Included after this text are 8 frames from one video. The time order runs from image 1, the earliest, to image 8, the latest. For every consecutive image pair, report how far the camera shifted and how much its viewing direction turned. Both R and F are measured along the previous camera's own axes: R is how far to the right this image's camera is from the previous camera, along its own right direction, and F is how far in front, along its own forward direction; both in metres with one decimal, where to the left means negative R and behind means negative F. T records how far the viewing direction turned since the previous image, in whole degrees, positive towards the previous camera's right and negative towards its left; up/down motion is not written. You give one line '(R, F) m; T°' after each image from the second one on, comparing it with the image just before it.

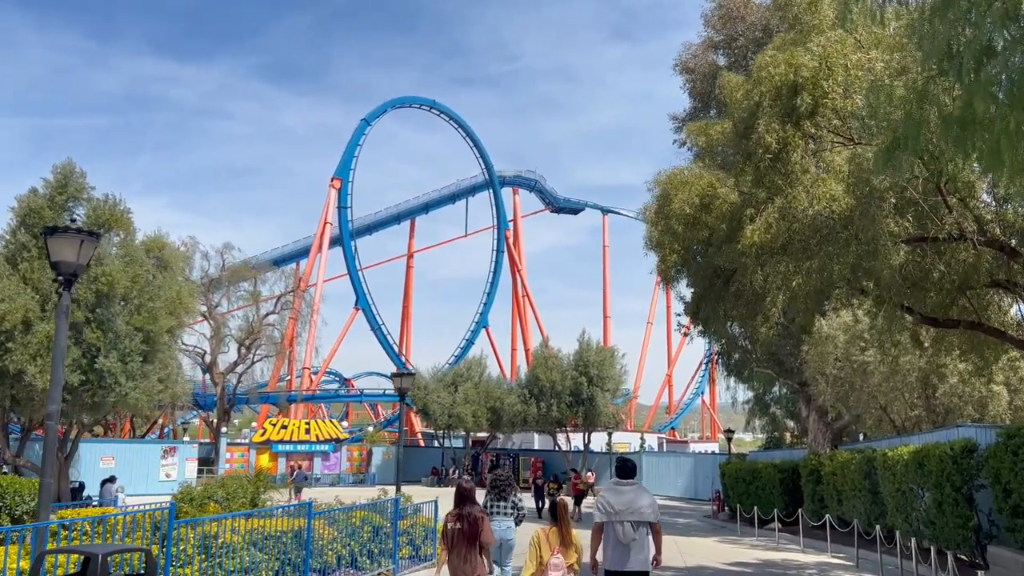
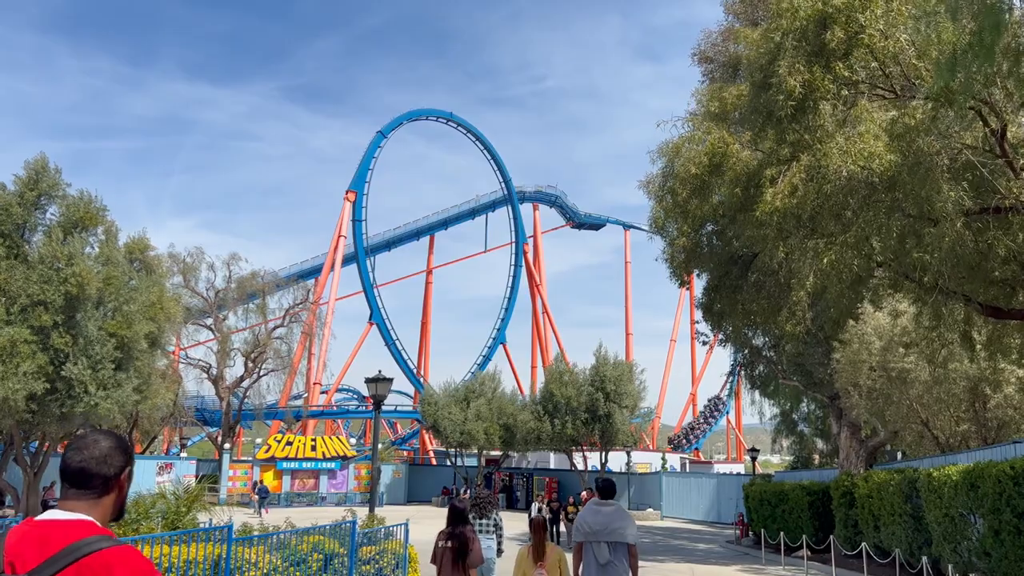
(+0.4, +1.5) m; -2°
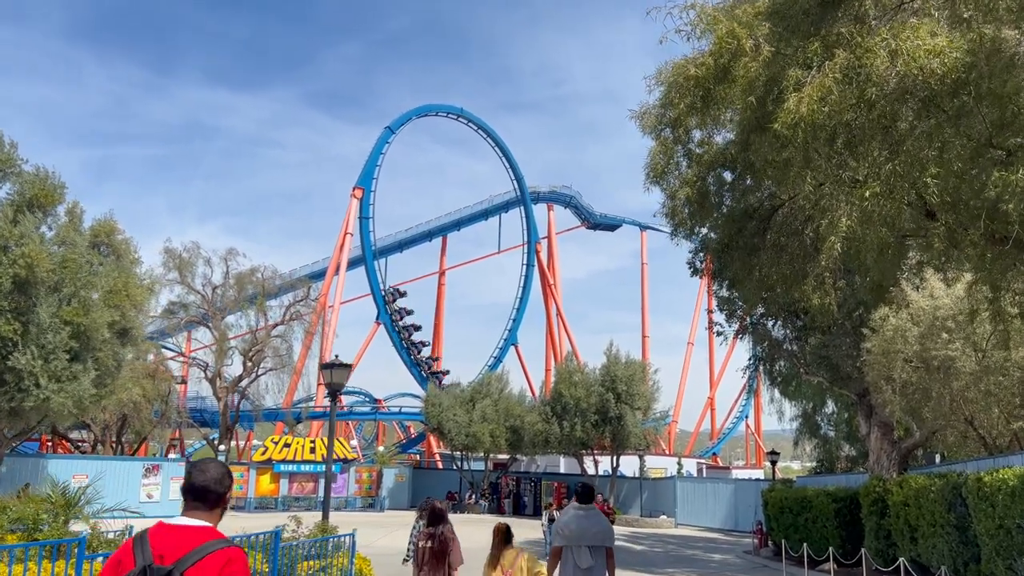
(+0.5, +1.6) m; -1°
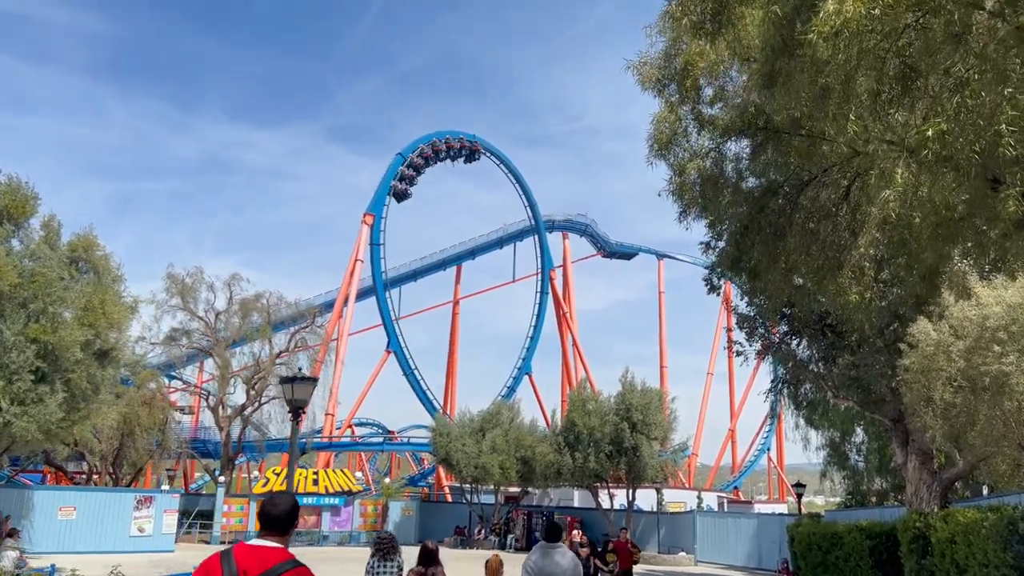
(+0.3, +1.3) m; -1°
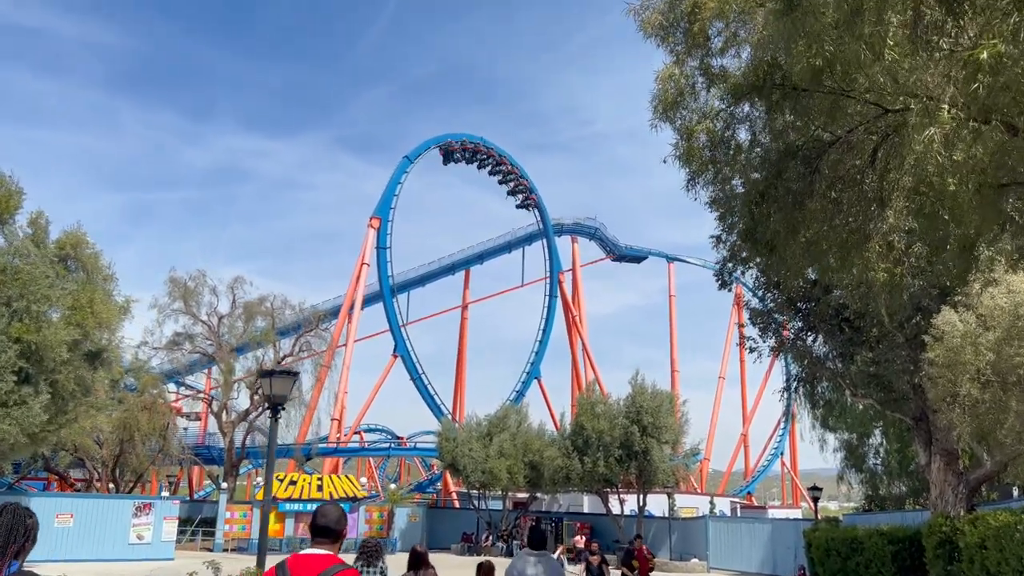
(+0.1, +0.6) m; -1°
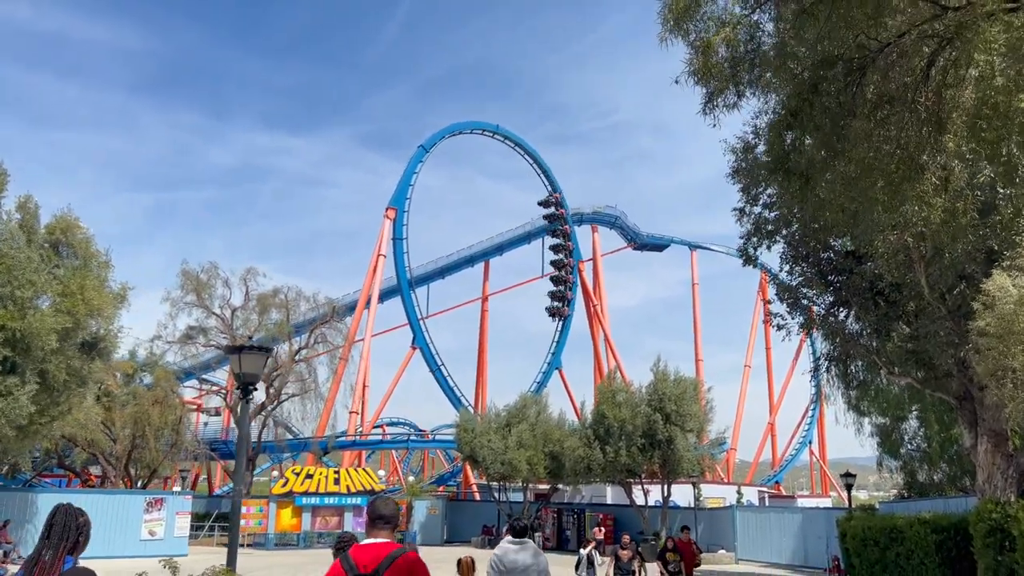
(+0.2, +0.9) m; -1°
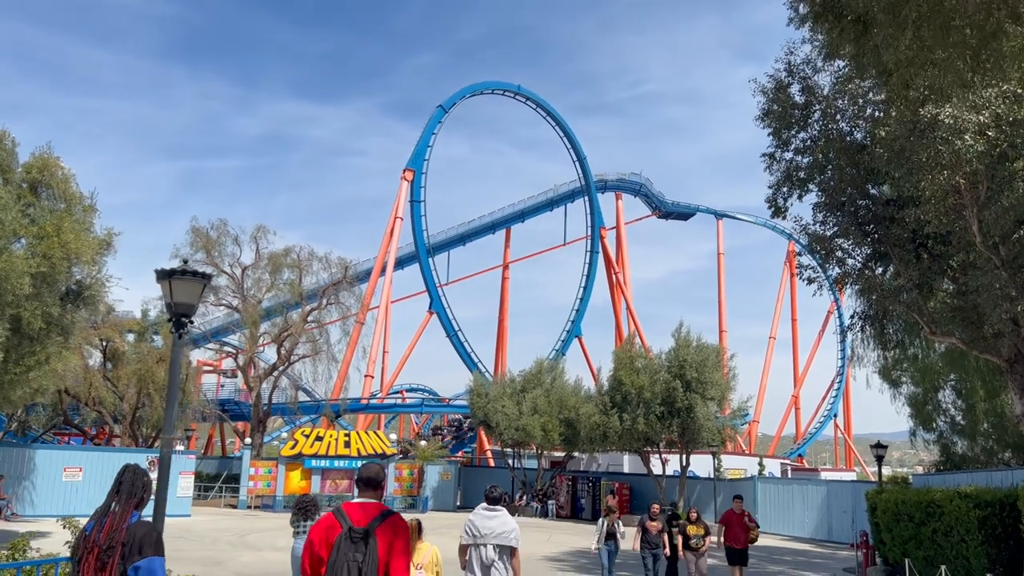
(+0.3, +1.1) m; -2°
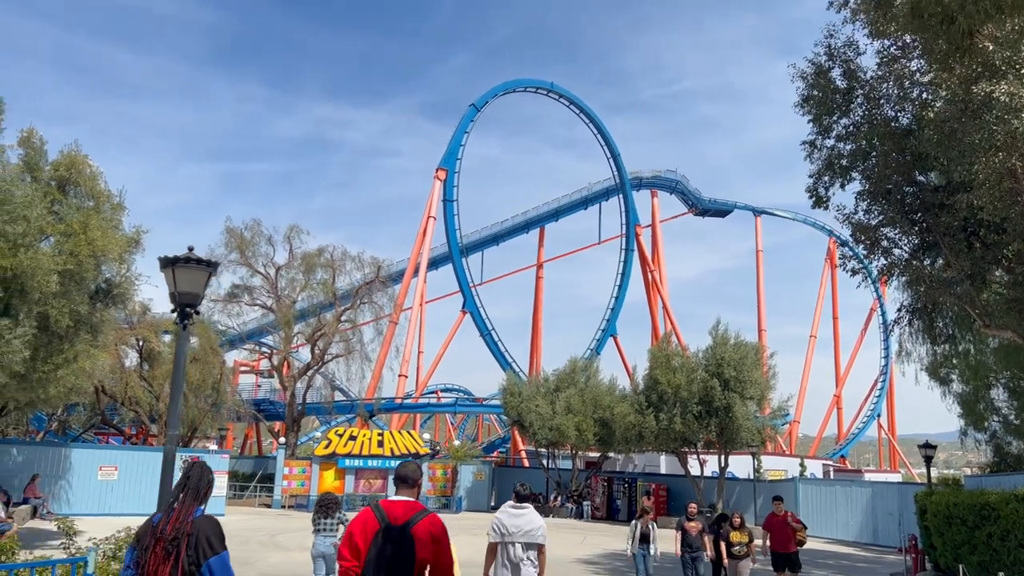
(+0.1, +0.4) m; -2°
